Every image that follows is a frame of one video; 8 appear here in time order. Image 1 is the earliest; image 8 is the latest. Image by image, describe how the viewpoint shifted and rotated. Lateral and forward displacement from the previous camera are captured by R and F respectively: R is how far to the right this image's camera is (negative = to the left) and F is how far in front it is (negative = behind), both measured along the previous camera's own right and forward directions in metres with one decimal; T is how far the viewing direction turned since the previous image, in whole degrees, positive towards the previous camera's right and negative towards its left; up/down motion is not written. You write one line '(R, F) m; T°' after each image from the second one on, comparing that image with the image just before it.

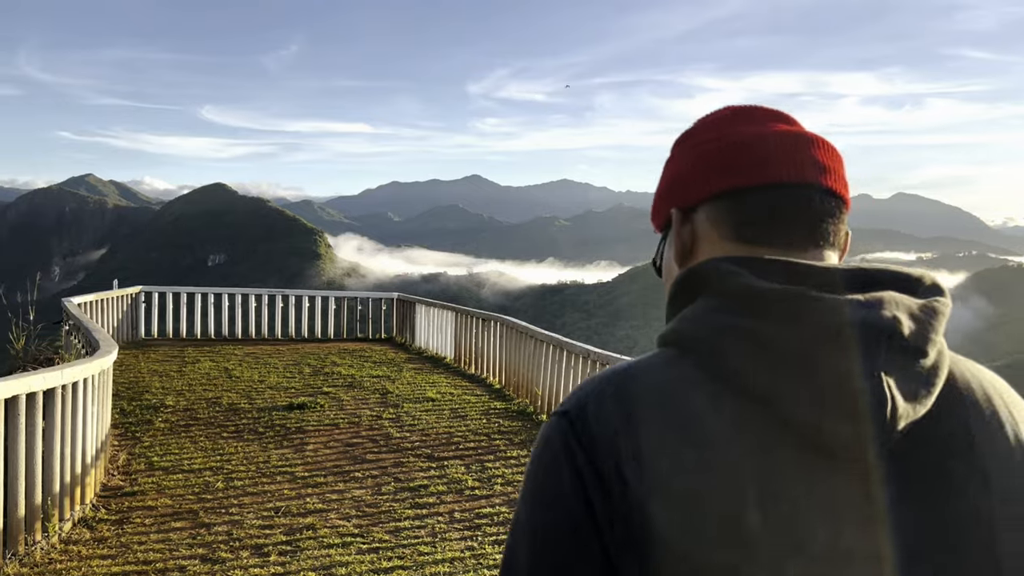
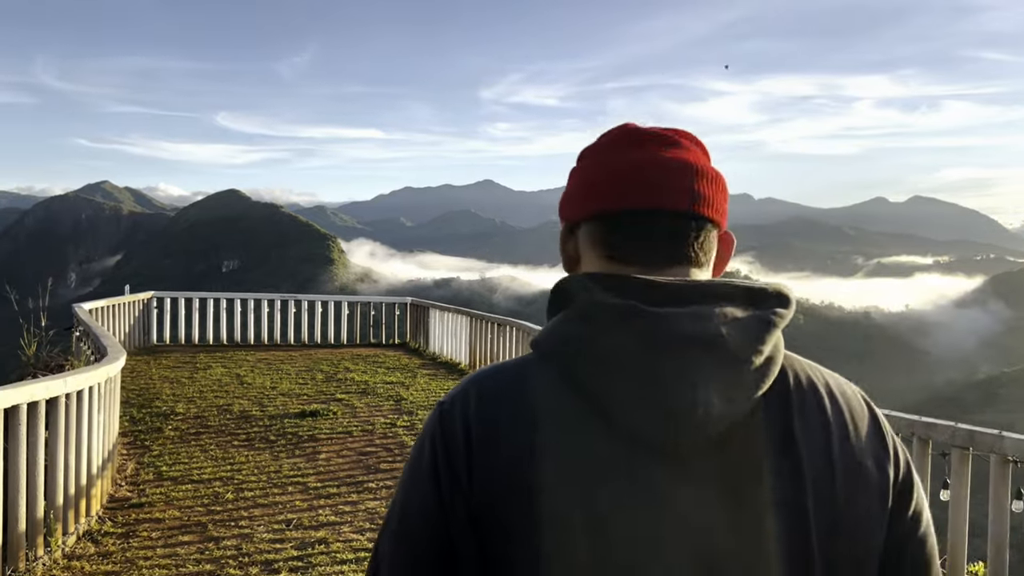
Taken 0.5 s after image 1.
(0.0, +0.2) m; -1°
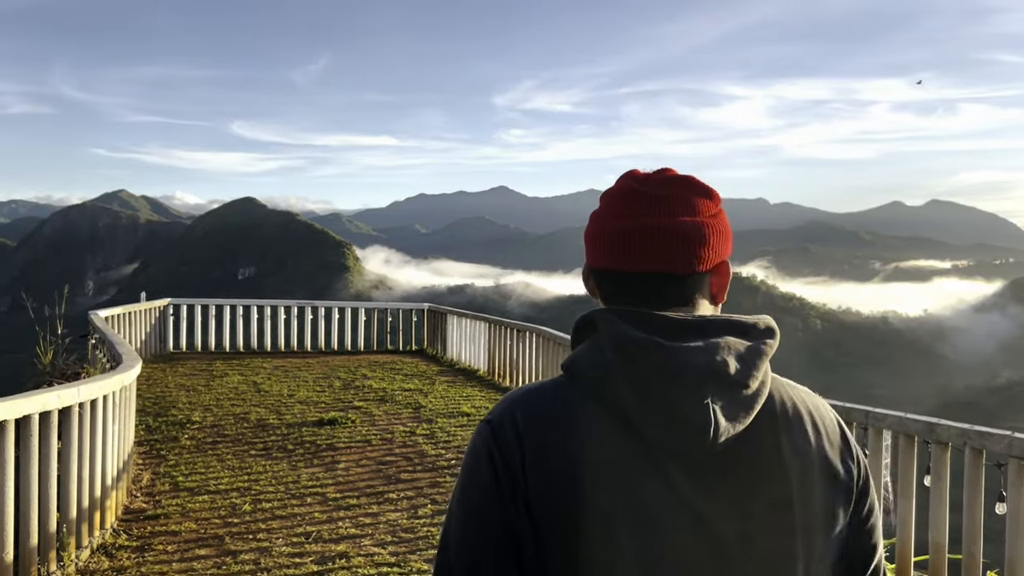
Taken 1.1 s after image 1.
(-0.1, +0.2) m; -1°
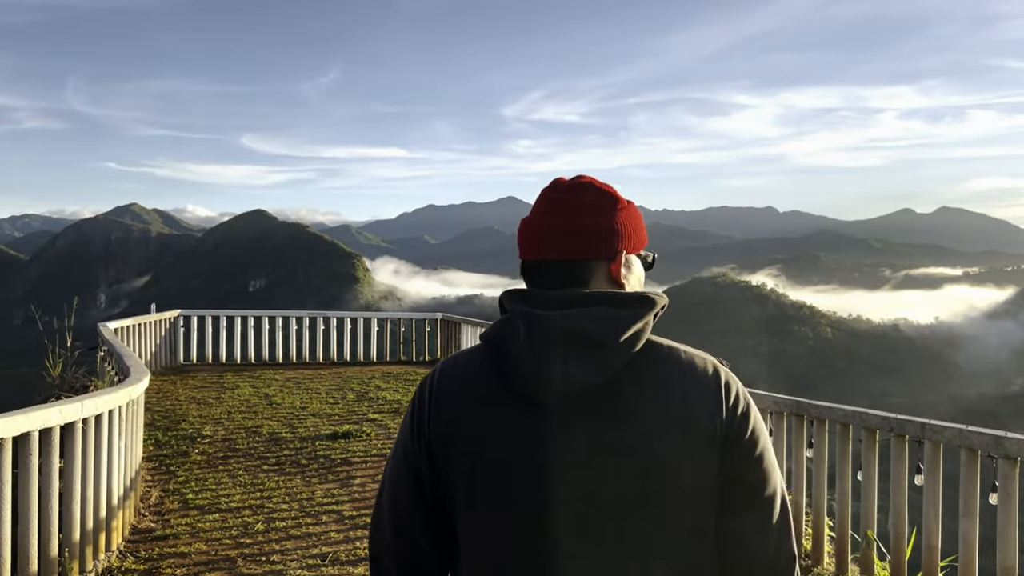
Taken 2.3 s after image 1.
(-0.1, +0.3) m; -1°
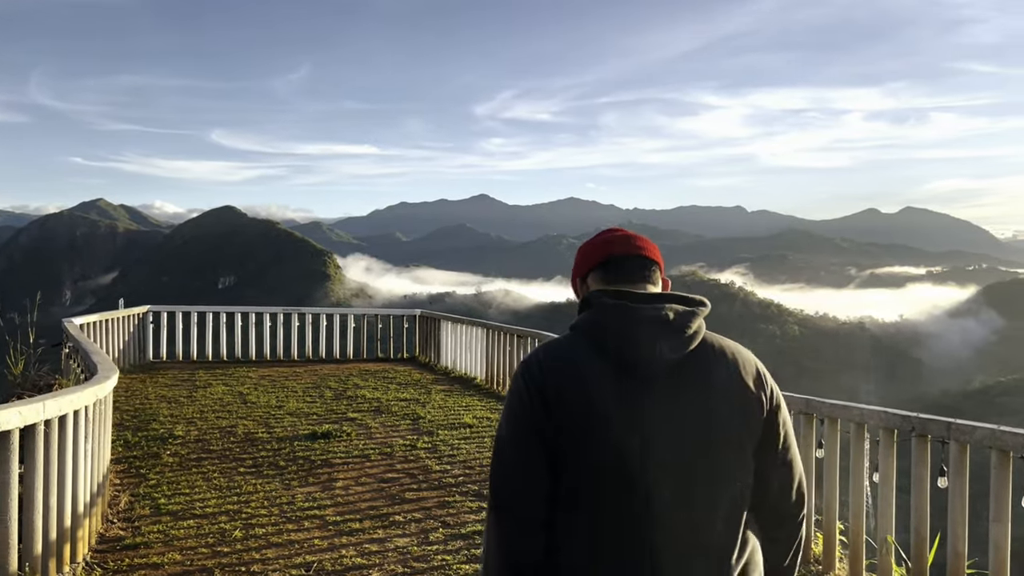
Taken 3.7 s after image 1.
(-0.1, +0.3) m; +2°
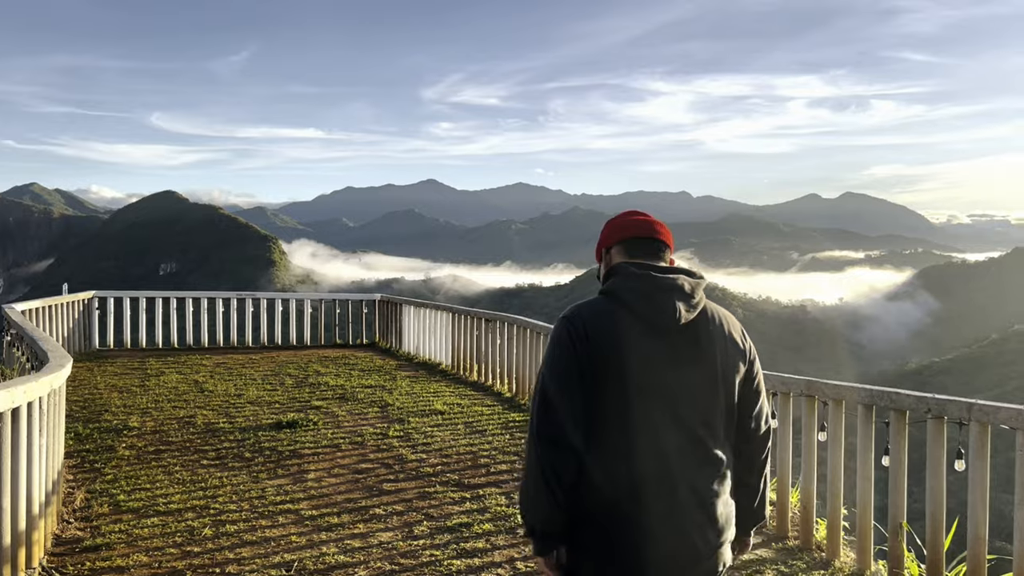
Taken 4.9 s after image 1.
(-0.2, +0.3) m; +3°
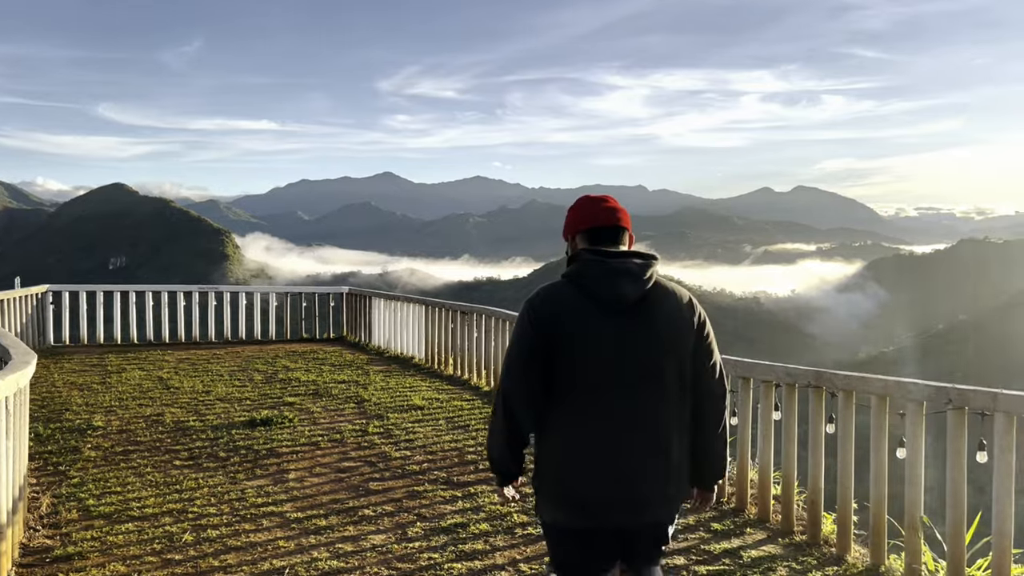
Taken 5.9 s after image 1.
(-0.2, +0.2) m; +3°
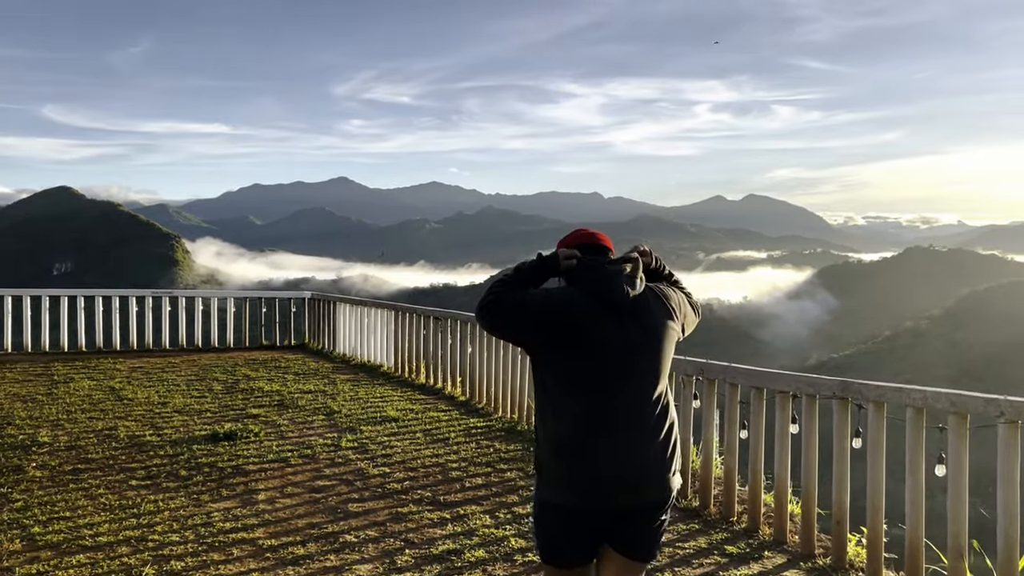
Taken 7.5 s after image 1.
(-0.2, +0.4) m; +3°
